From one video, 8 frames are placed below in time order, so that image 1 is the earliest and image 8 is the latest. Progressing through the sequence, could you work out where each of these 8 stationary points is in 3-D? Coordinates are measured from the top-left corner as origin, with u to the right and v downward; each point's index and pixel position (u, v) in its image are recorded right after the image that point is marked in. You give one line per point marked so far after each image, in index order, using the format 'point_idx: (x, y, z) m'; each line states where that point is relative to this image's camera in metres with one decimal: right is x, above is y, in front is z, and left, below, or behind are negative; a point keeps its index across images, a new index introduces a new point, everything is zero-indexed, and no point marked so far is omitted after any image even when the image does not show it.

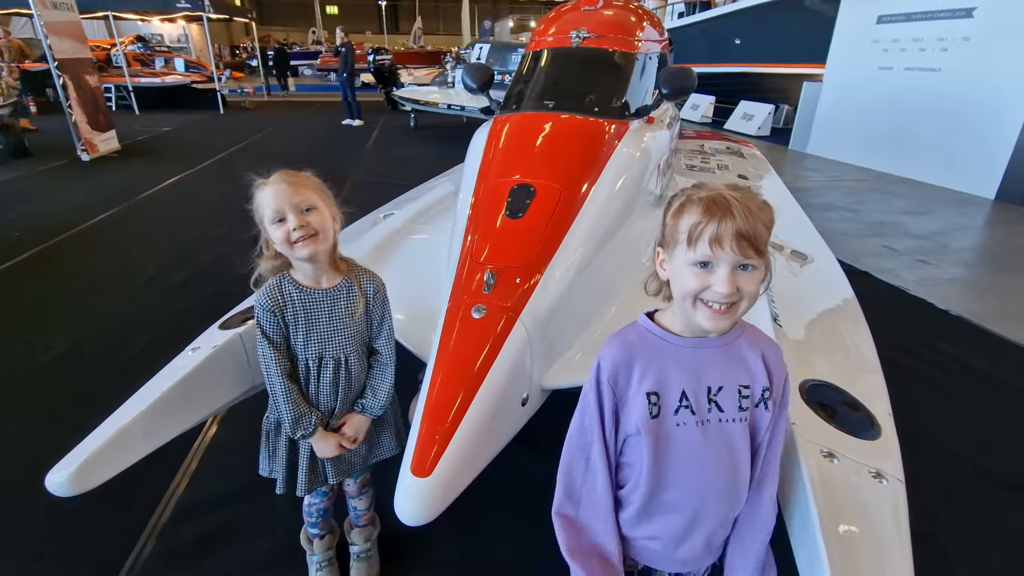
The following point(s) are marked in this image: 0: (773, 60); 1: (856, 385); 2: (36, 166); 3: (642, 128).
0: (+4.2, +3.7, +8.3) m
1: (+0.7, -0.2, +1.1) m
2: (-5.1, +1.3, +5.5) m
3: (+0.4, +0.5, +1.5) m
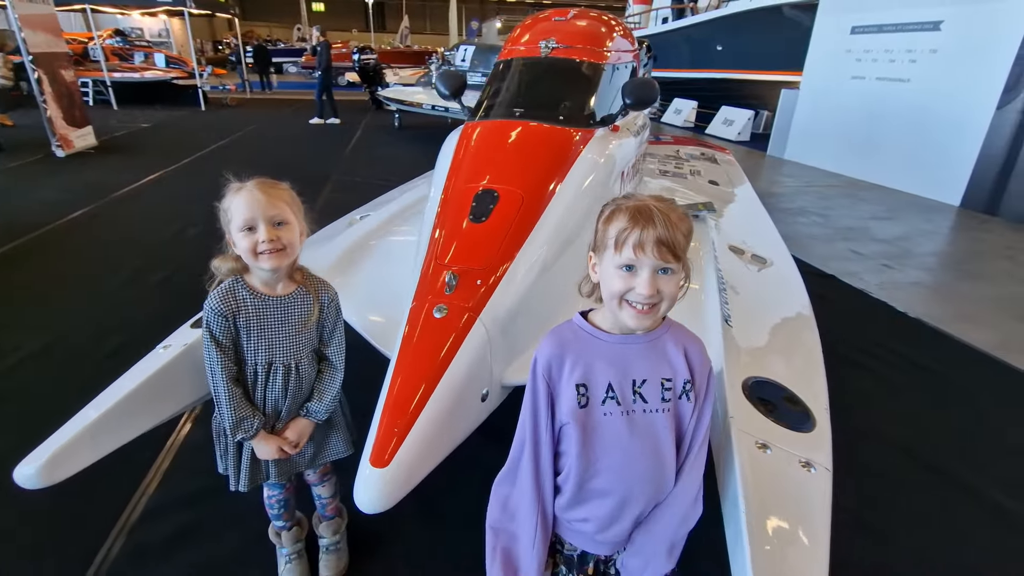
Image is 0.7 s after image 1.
0: (+4.0, +3.7, +8.5) m
1: (+0.7, -0.2, +1.2) m
2: (-5.3, +1.3, +5.5) m
3: (+0.3, +0.5, +1.6) m
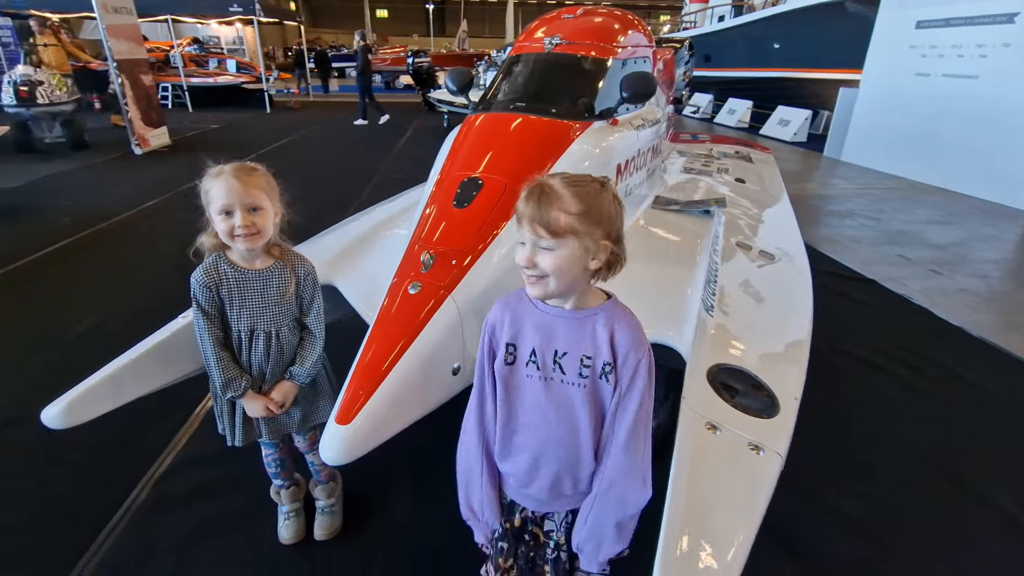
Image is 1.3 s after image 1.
0: (+4.7, +3.5, +8.1) m
1: (+0.6, -0.2, +1.2) m
2: (-4.9, +1.5, +6.0) m
3: (+0.3, +0.5, +1.6) m
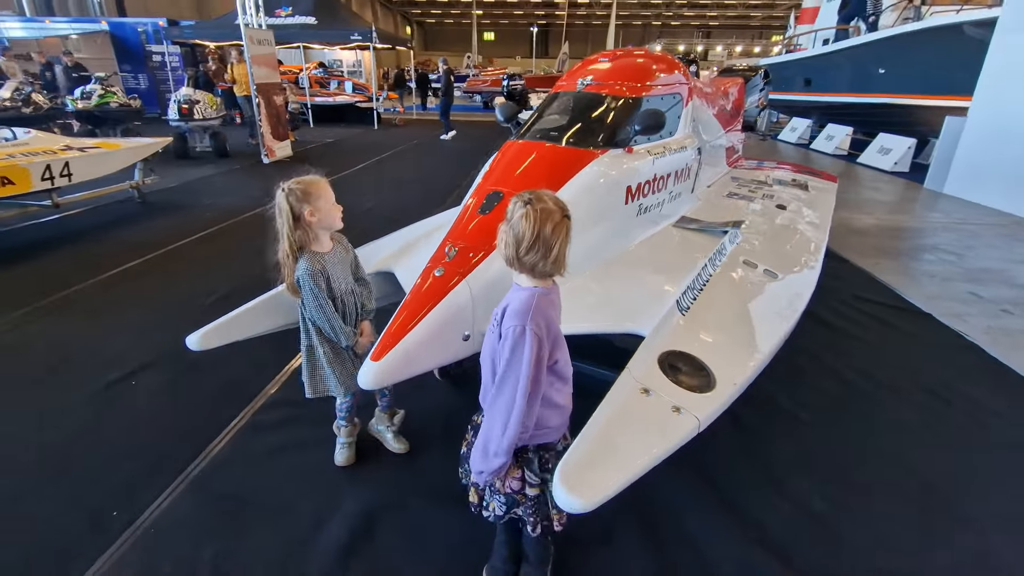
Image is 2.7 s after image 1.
0: (+6.1, +2.9, +7.7) m
1: (+0.6, -0.2, +1.4) m
2: (-3.9, +1.7, +7.1) m
3: (+0.4, +0.5, +1.9) m
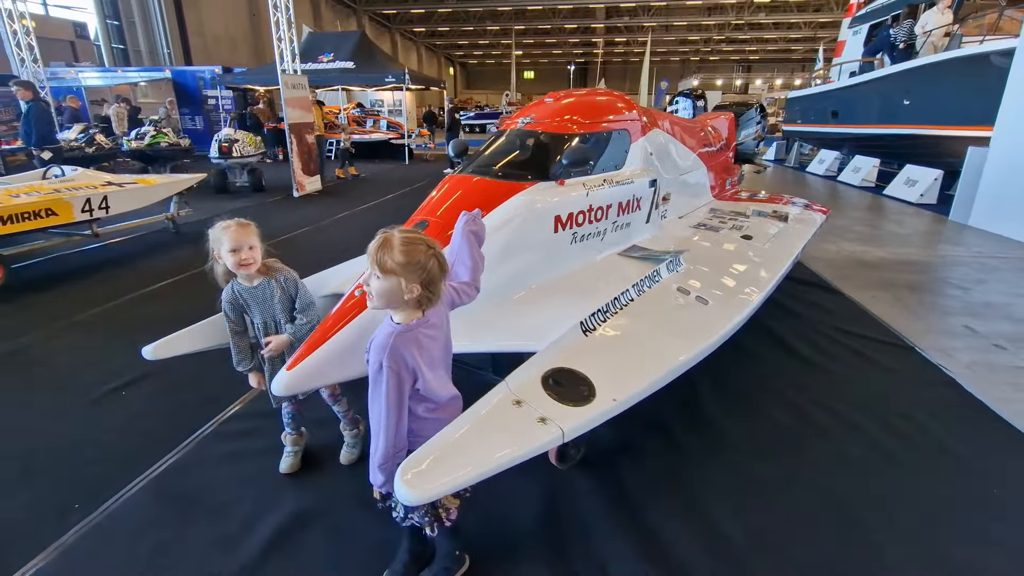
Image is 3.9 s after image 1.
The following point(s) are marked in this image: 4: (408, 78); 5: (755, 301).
0: (+6.3, +2.4, +7.5) m
1: (+0.3, -0.3, +1.5) m
2: (-3.7, +1.3, +7.6) m
3: (+0.2, +0.4, +2.0) m
4: (-2.5, +5.0, +12.3) m
5: (+1.0, -0.1, +2.0) m
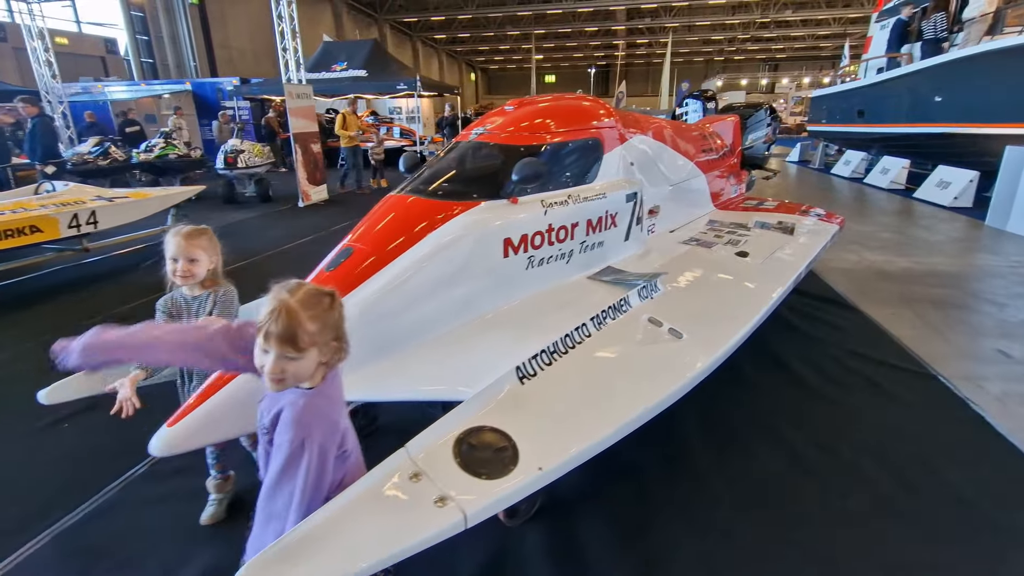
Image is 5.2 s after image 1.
0: (+6.4, +2.3, +7.0) m
1: (+0.1, -0.4, +1.3) m
2: (-3.6, +1.2, +7.6) m
3: (0.0, +0.3, +1.8) m
4: (-2.2, +4.8, +12.2) m
5: (+0.8, -0.2, +1.8) m
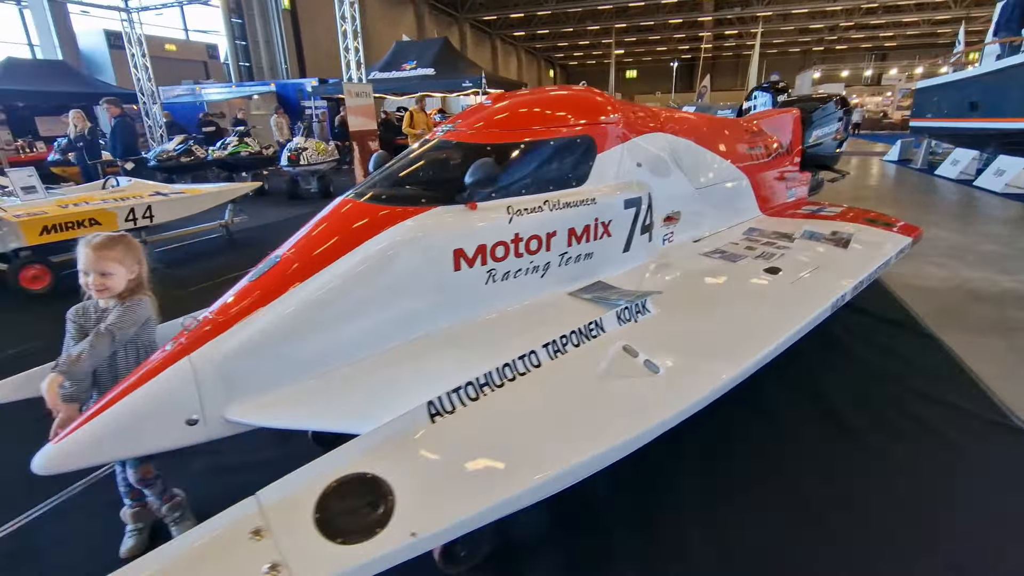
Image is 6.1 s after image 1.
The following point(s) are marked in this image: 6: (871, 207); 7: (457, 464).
0: (+7.0, +2.0, +5.8) m
1: (-0.1, -0.4, +1.0) m
2: (-2.8, +1.3, +7.8) m
3: (-0.2, +0.2, +1.6) m
4: (-0.7, +4.9, +12.2) m
5: (+0.6, -0.2, +1.5) m
6: (+4.9, +1.1, +7.0) m
7: (-0.1, -0.4, +1.1) m
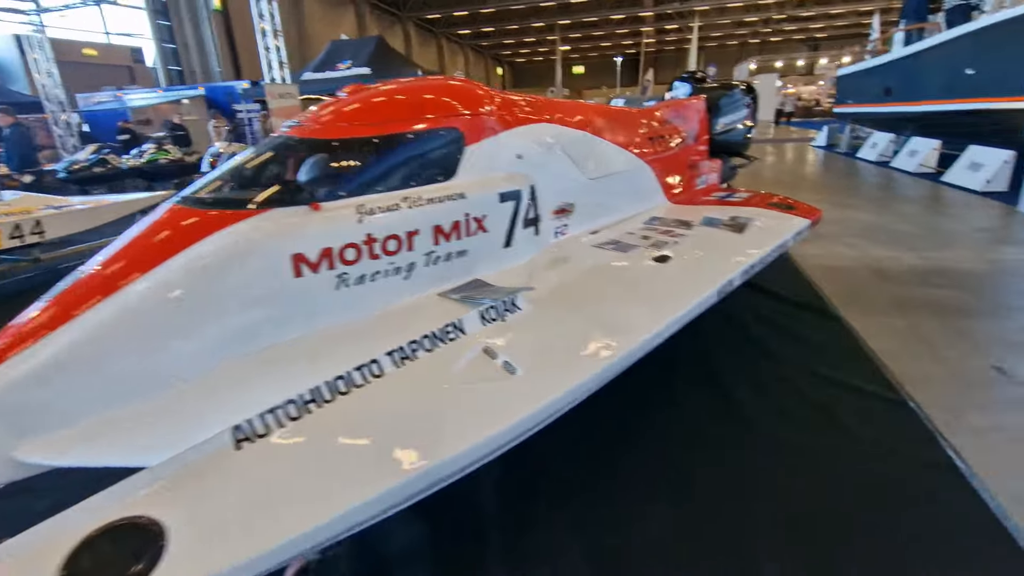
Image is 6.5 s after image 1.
0: (+6.1, +2.4, +6.2) m
1: (-0.5, -0.5, +0.9) m
2: (-3.8, +1.1, +7.5) m
3: (-0.6, +0.2, +1.5) m
4: (-2.1, +4.8, +12.0) m
5: (+0.2, -0.2, +1.4) m
6: (+4.0, +1.4, +7.2) m
7: (-0.5, -0.4, +1.0) m
